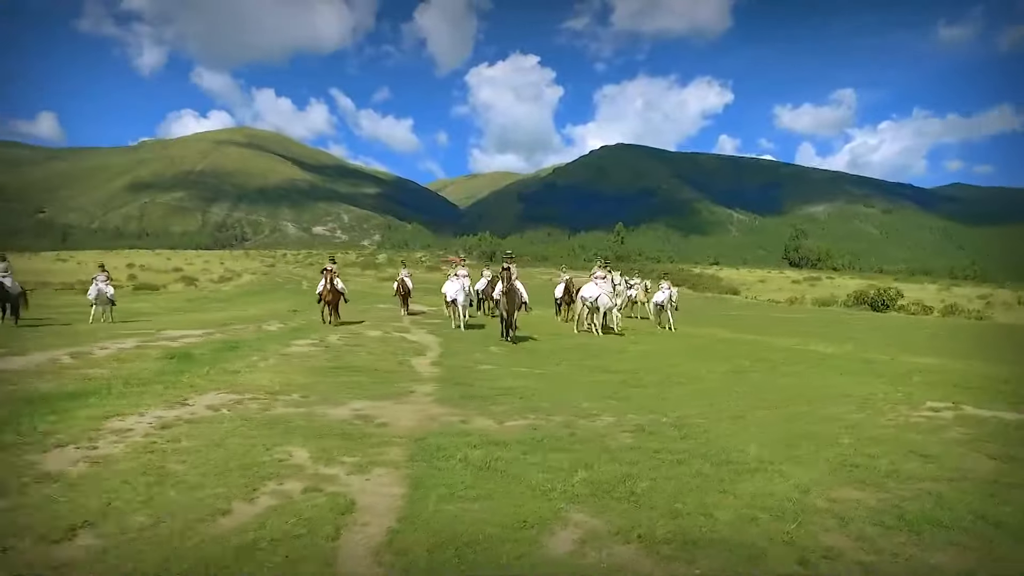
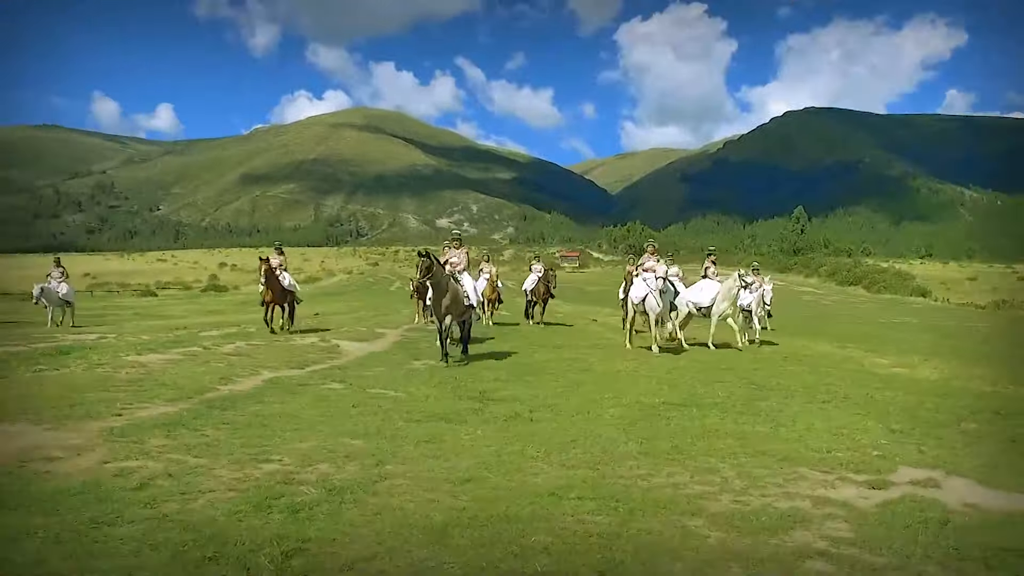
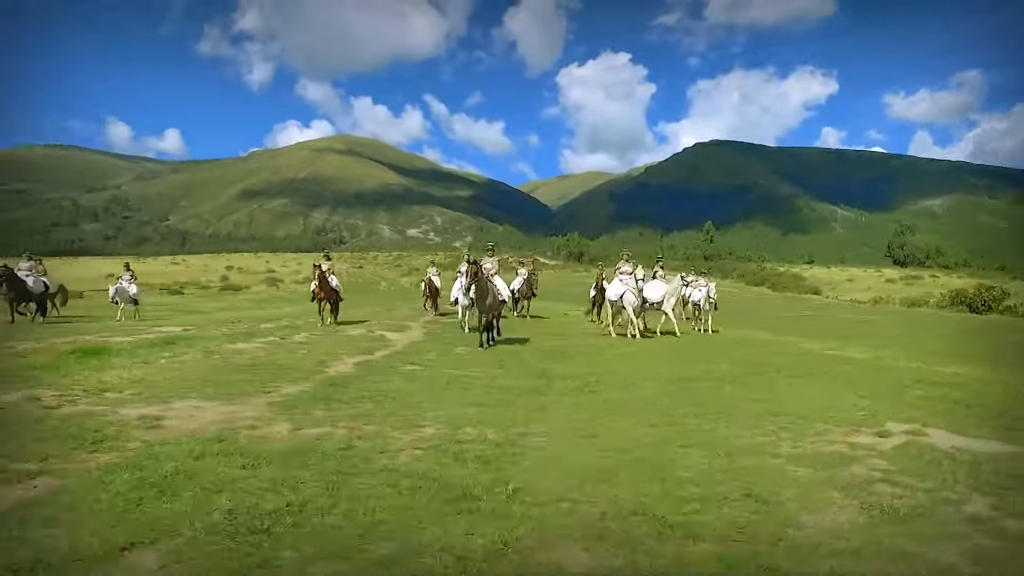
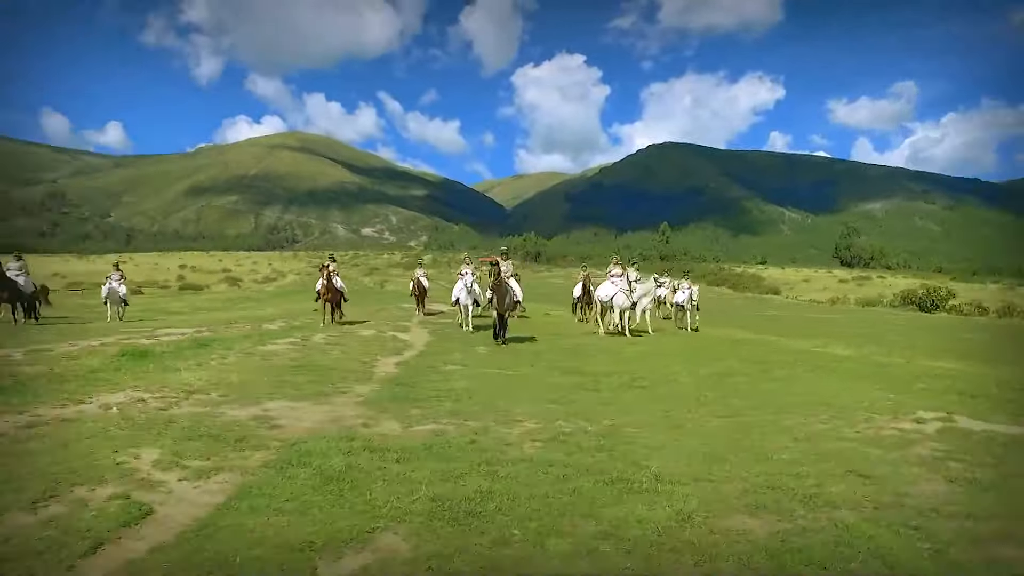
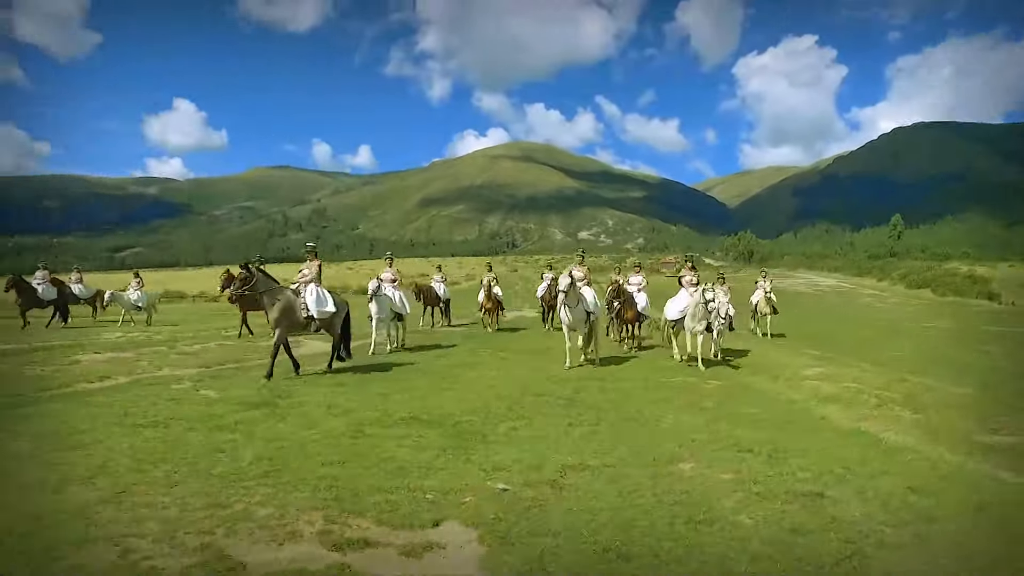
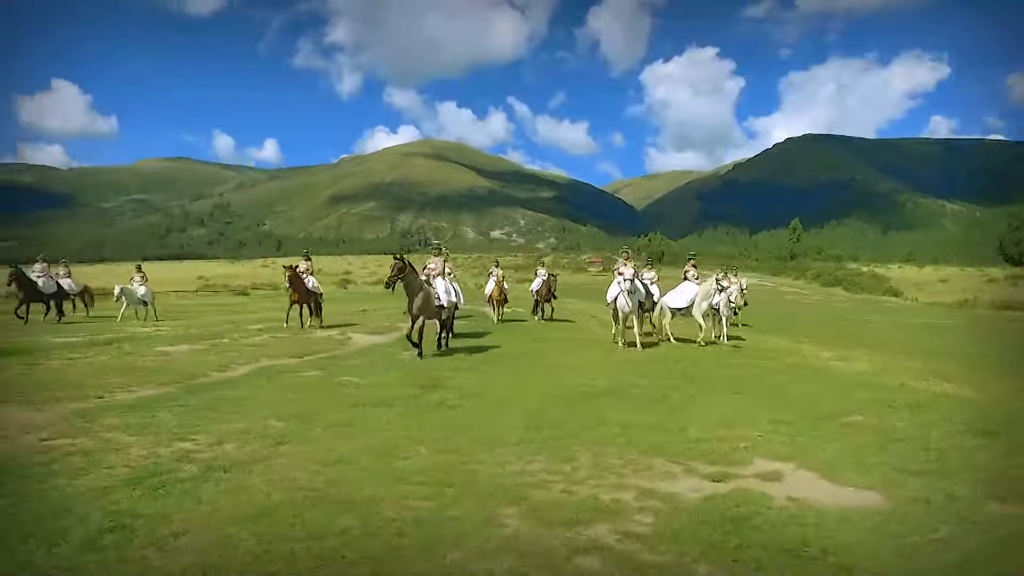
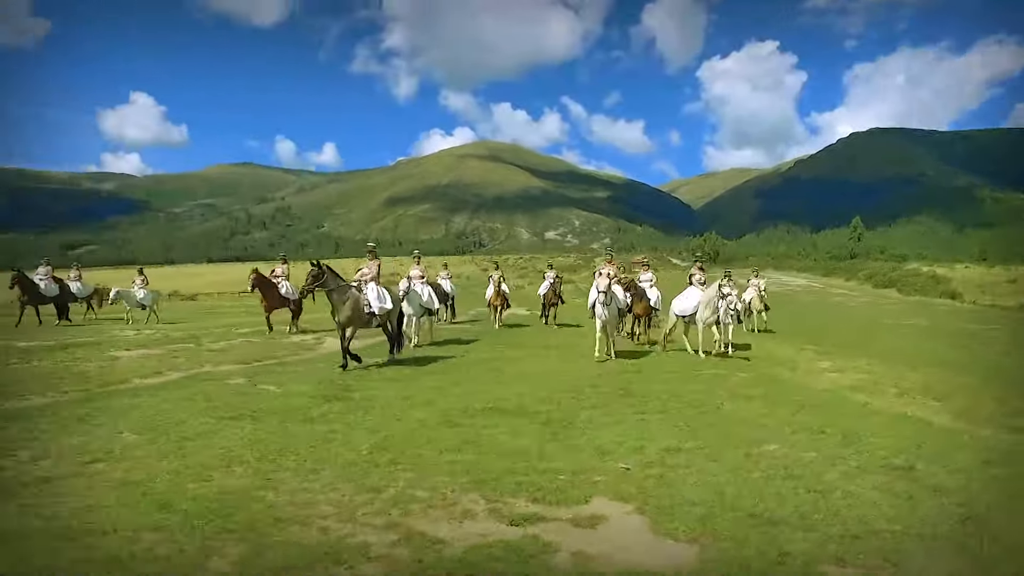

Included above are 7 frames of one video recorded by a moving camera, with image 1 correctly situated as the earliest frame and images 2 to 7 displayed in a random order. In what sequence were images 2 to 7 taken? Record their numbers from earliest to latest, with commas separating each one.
4, 3, 2, 6, 7, 5
